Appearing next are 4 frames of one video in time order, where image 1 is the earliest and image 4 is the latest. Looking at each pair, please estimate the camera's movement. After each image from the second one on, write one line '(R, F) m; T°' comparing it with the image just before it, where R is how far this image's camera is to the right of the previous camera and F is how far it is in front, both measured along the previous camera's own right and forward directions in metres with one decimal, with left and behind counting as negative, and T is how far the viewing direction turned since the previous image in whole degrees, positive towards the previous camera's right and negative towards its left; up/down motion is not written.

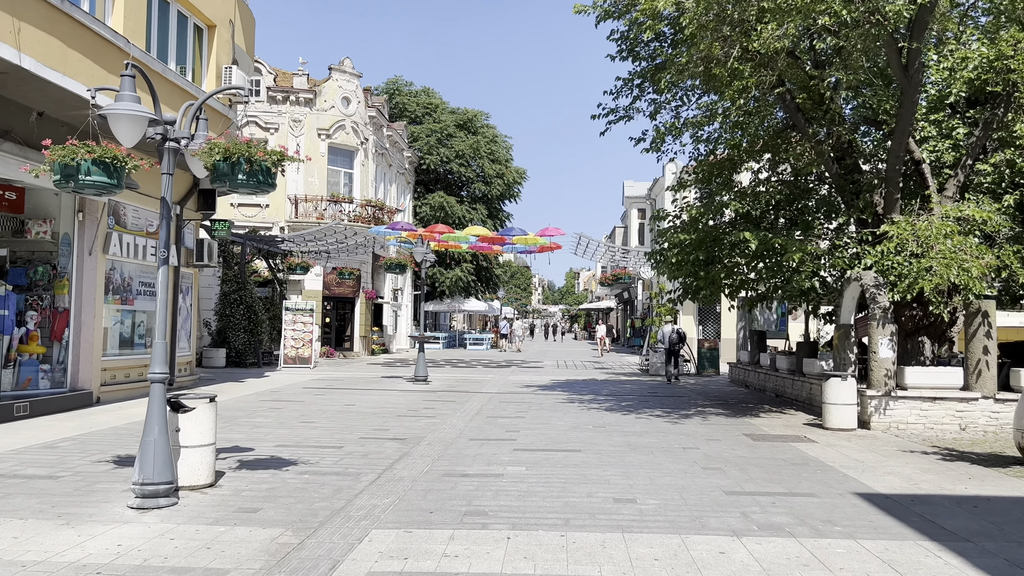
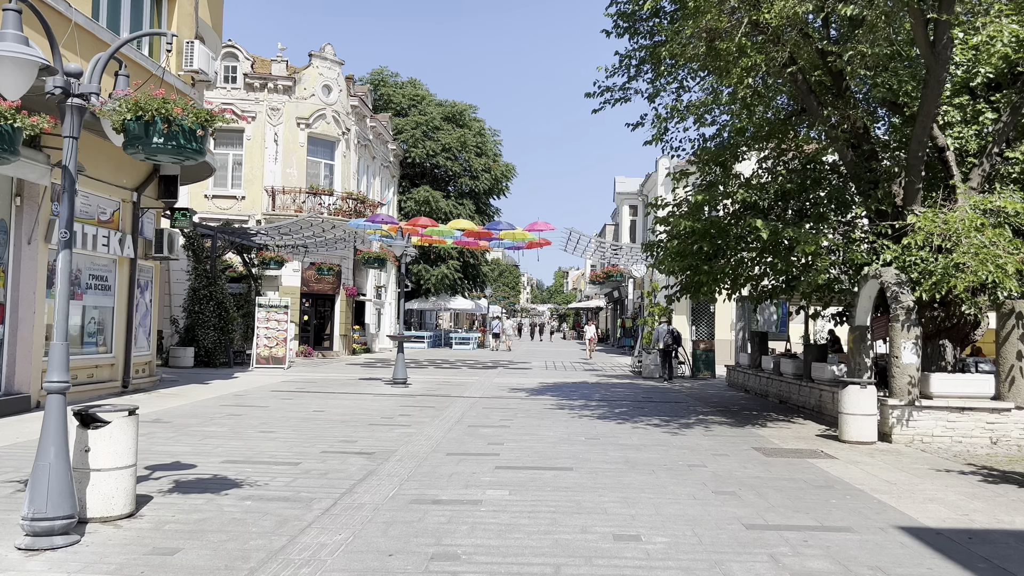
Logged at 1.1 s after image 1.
(+0.1, +1.2) m; +1°
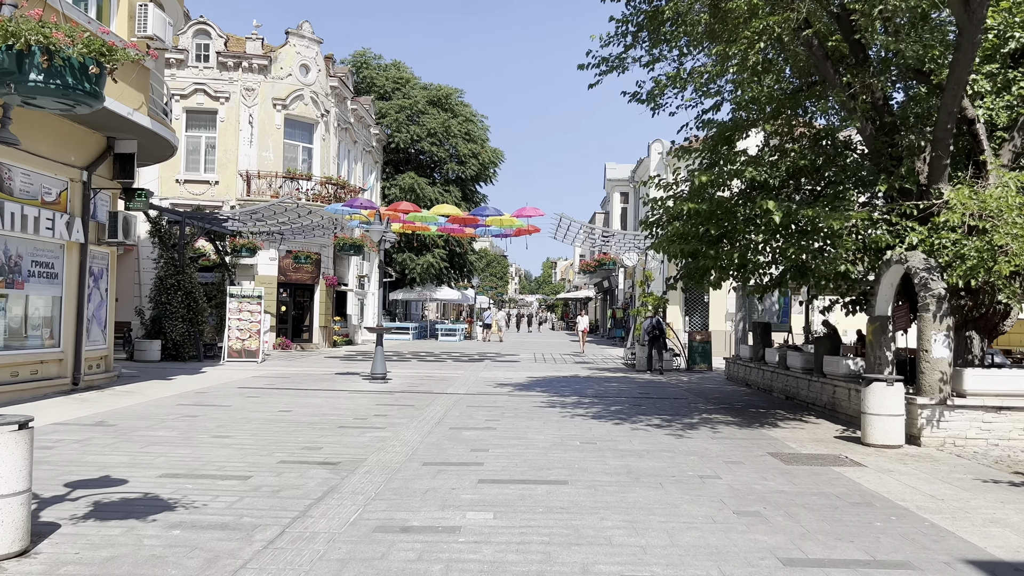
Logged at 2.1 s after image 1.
(0.0, +1.2) m; +1°
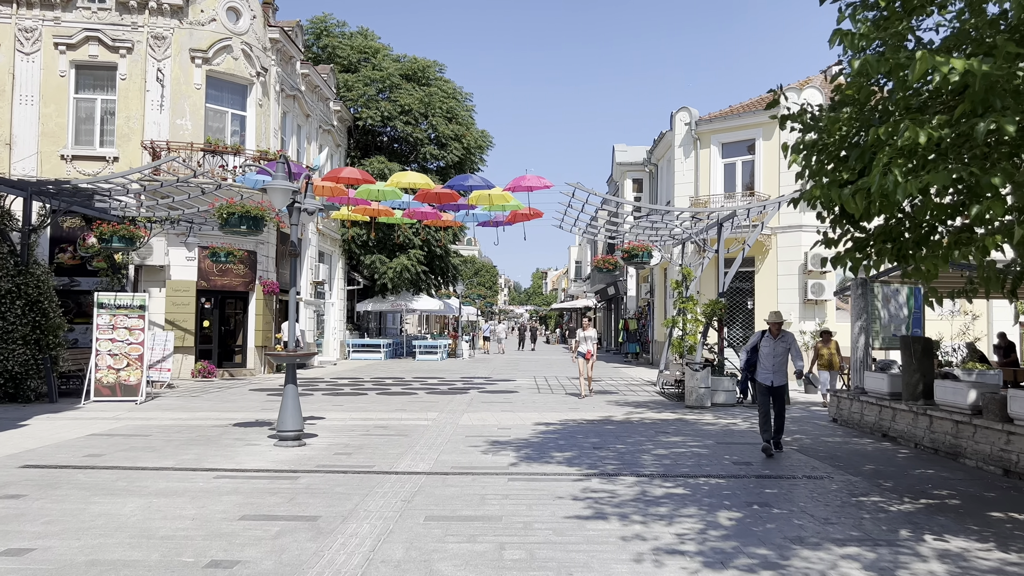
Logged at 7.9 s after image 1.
(-0.1, +6.4) m; +1°
